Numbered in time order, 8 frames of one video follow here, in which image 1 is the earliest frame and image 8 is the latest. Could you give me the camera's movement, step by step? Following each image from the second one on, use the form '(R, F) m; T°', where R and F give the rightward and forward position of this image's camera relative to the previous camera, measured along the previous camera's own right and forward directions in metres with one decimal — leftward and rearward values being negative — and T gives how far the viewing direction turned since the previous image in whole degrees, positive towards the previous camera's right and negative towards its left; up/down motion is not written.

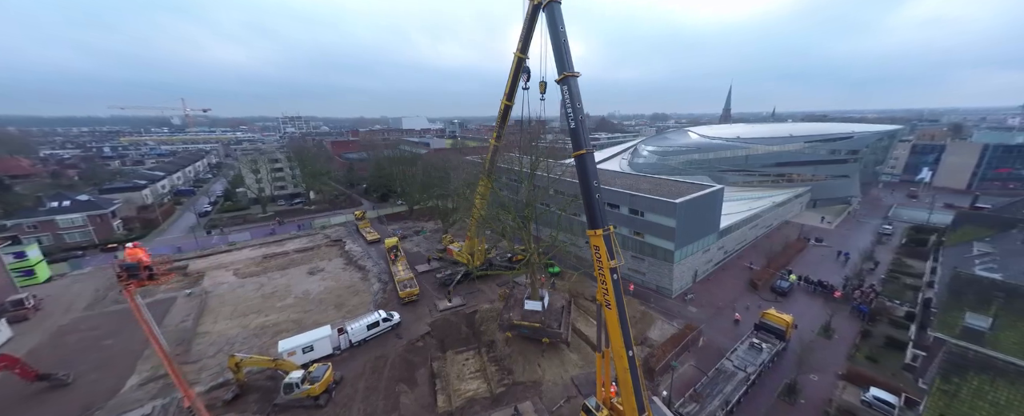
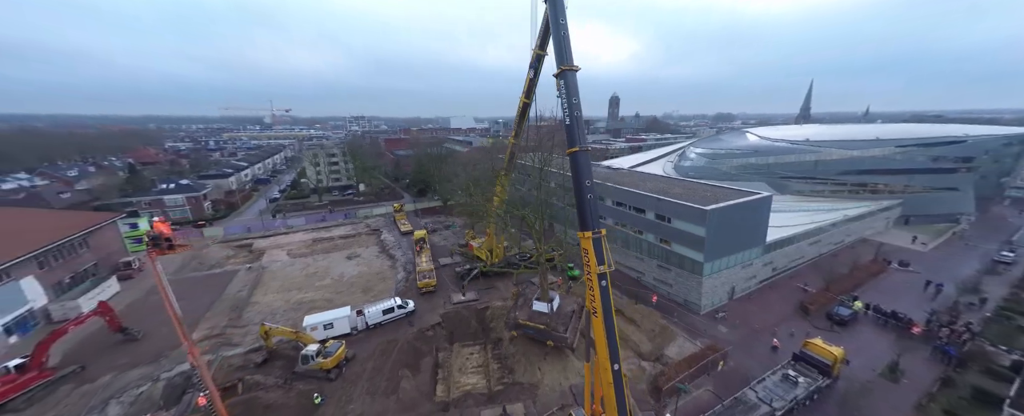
(+1.8, +0.2) m; -9°
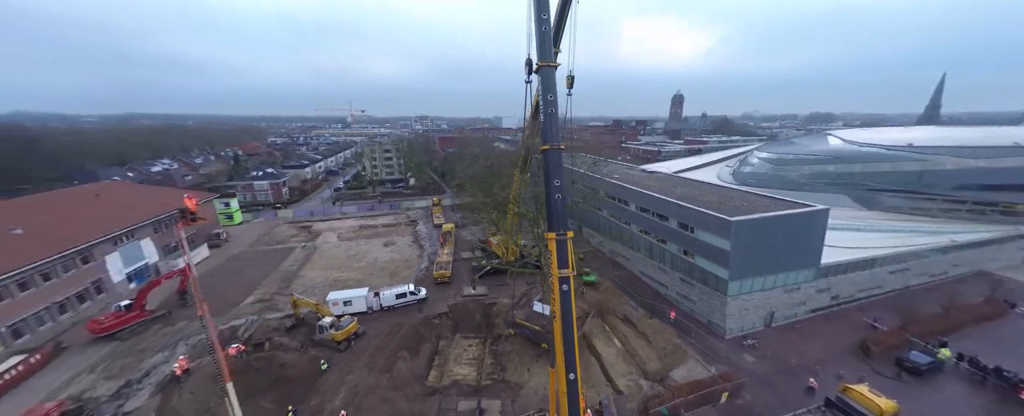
(+2.5, +0.2) m; -11°
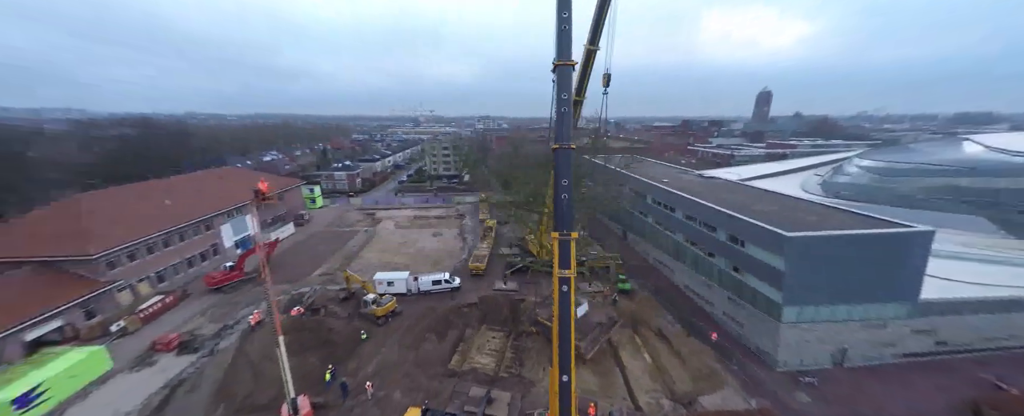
(+1.5, 0.0) m; -11°
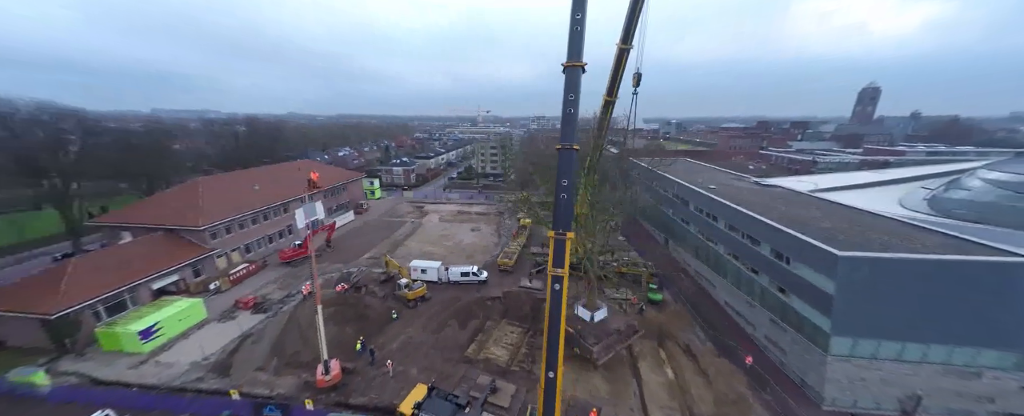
(+1.5, -0.1) m; -10°
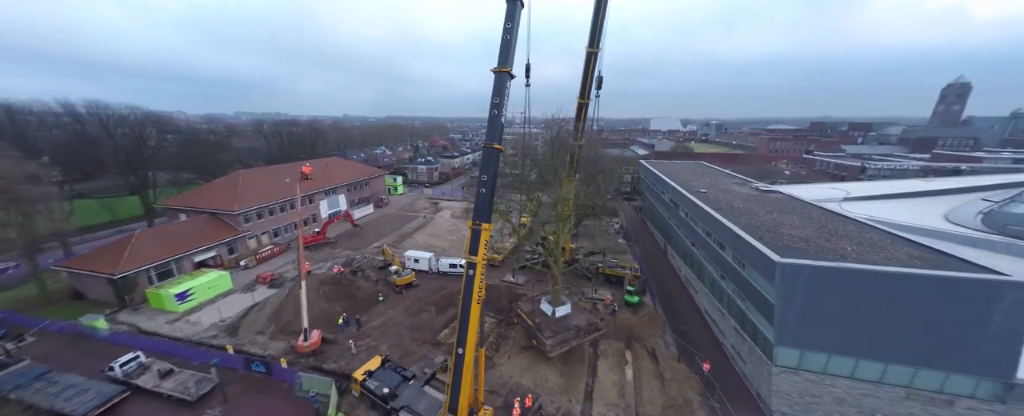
(+3.3, -0.6) m; -7°
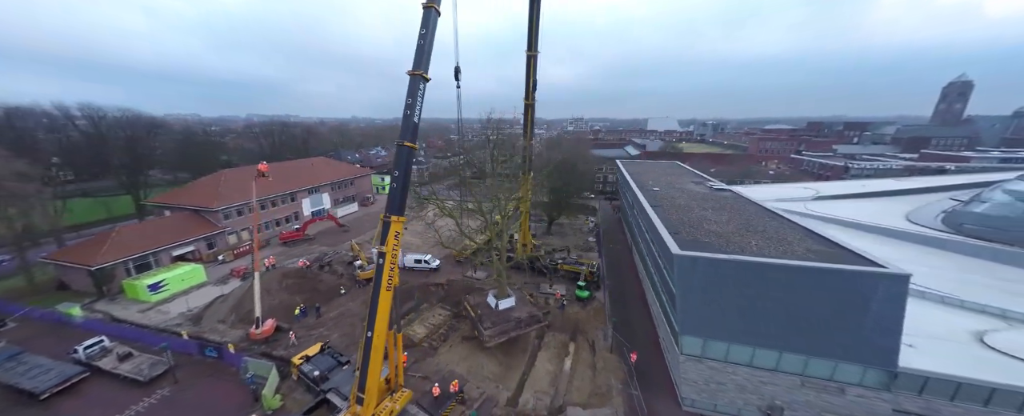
(+3.0, -0.6) m; -1°
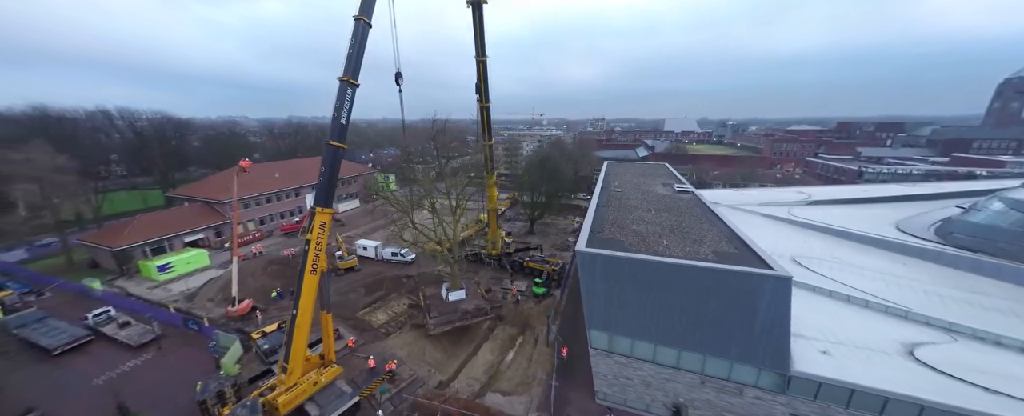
(+3.7, -0.6) m; -5°
